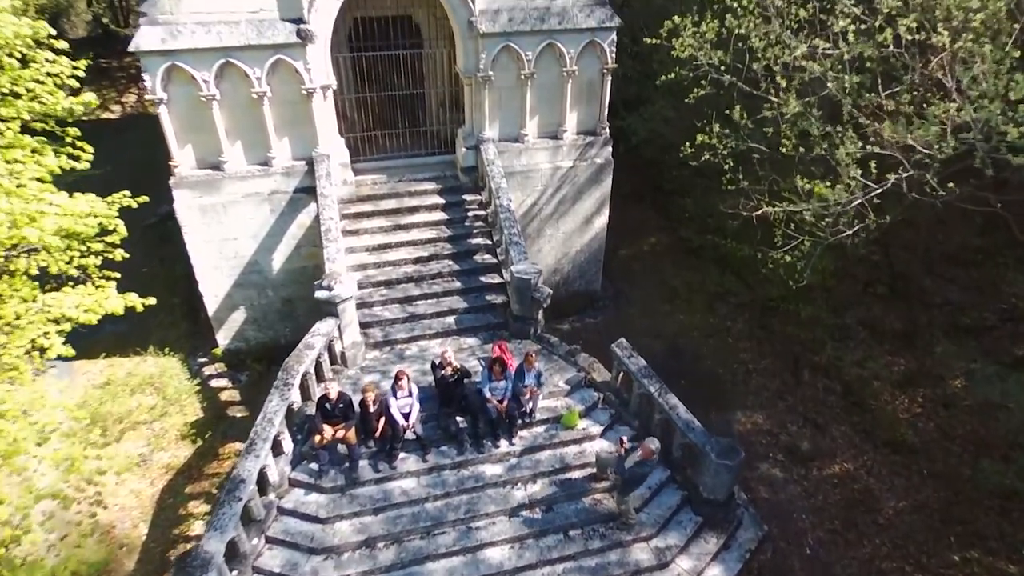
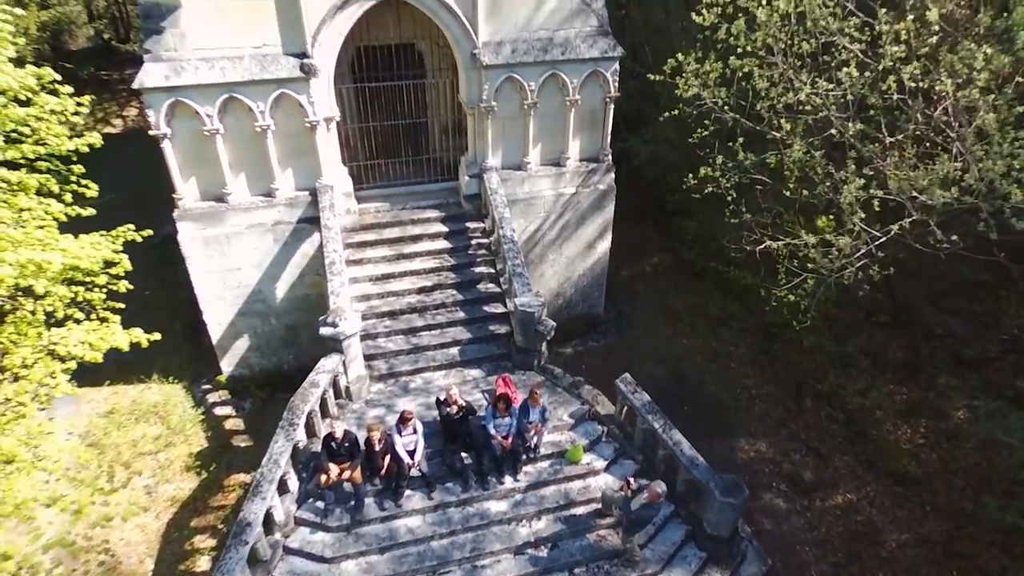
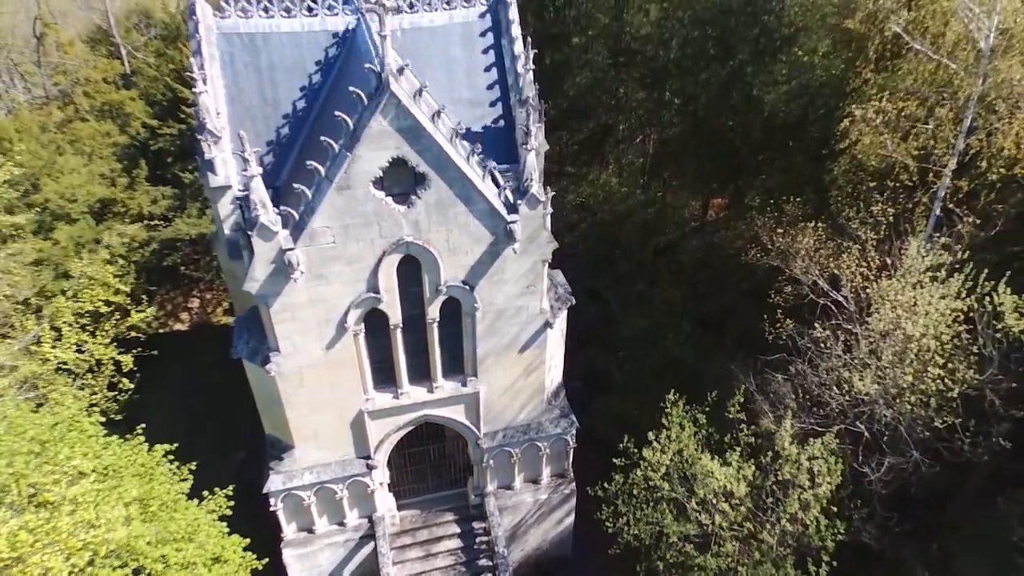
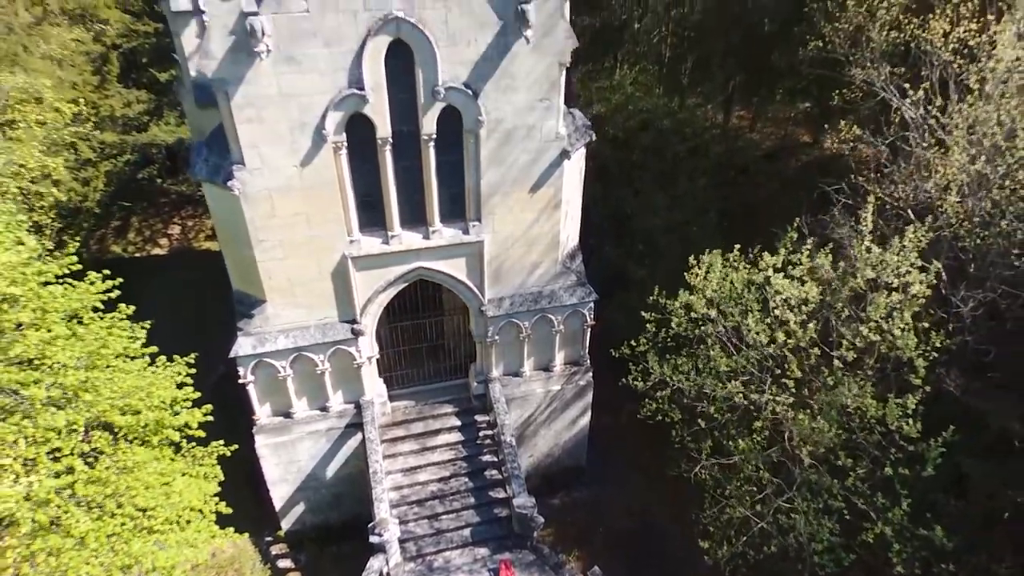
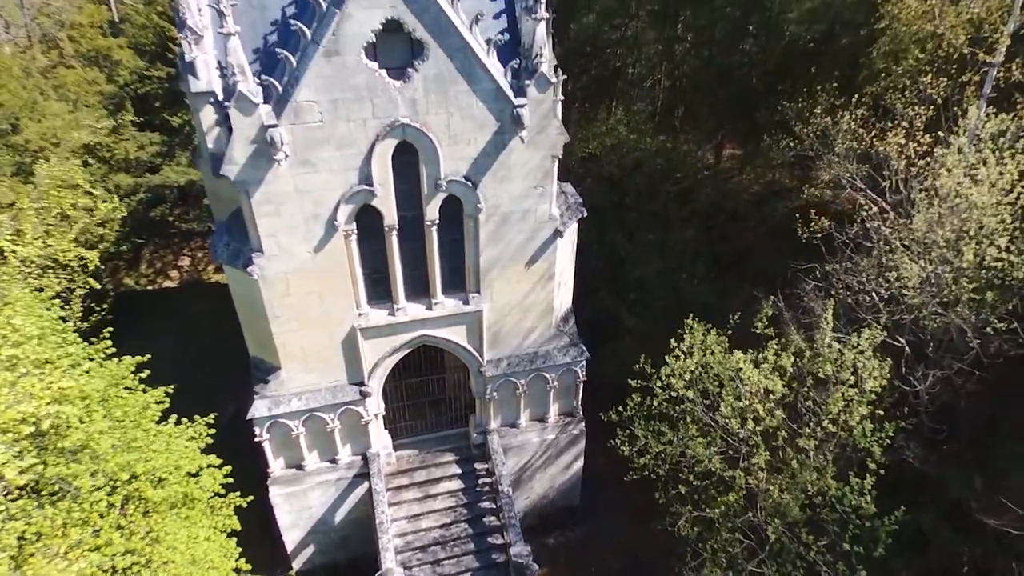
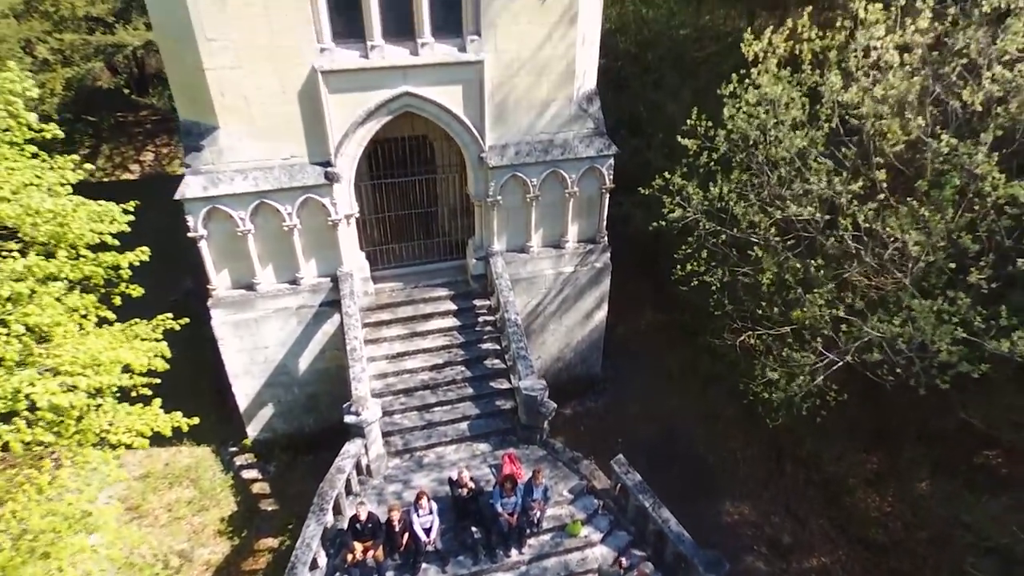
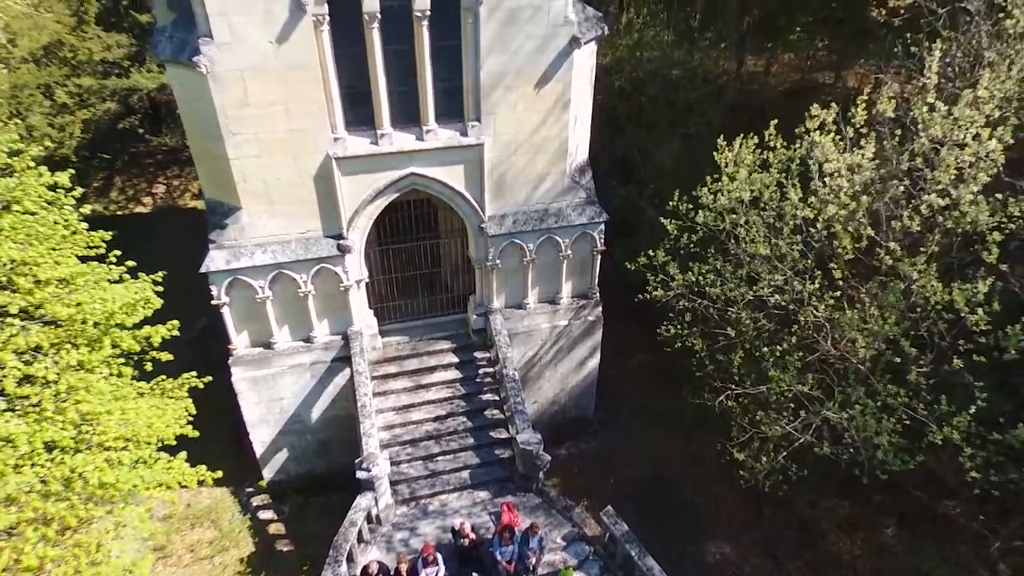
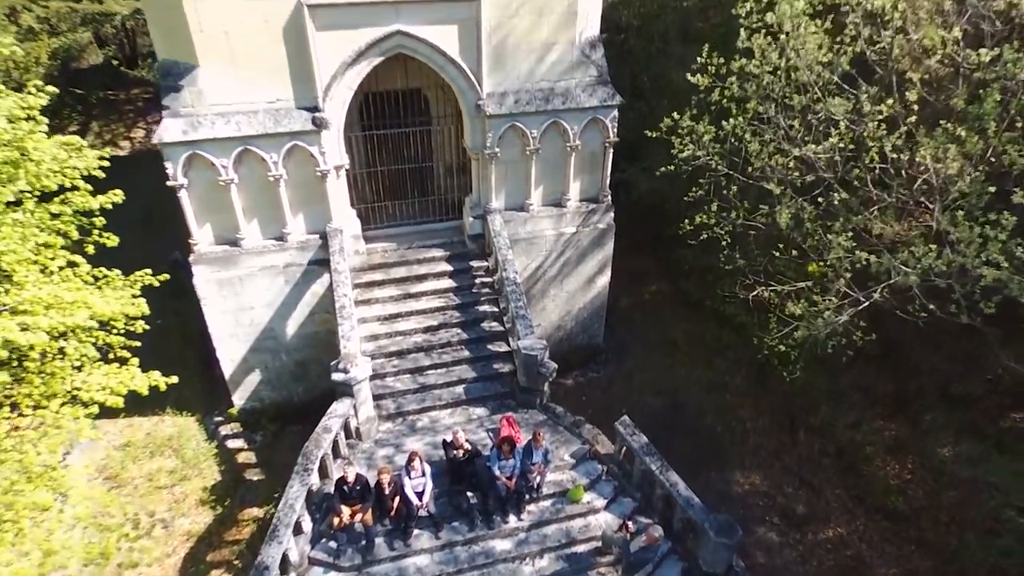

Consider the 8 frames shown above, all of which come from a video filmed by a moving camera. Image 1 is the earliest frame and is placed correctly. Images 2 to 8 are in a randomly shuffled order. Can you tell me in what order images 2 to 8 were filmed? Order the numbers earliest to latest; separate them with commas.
2, 8, 6, 7, 4, 5, 3
